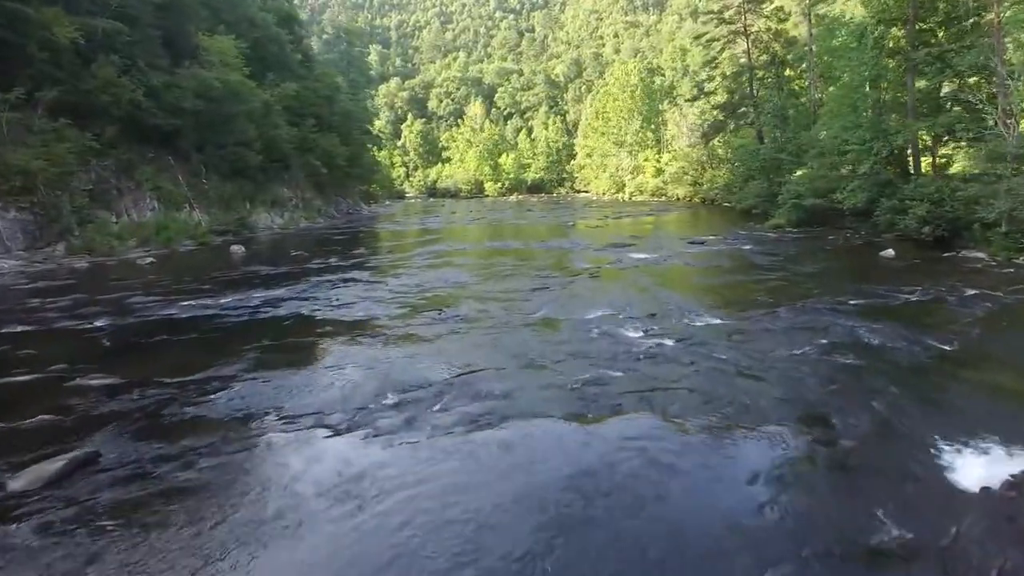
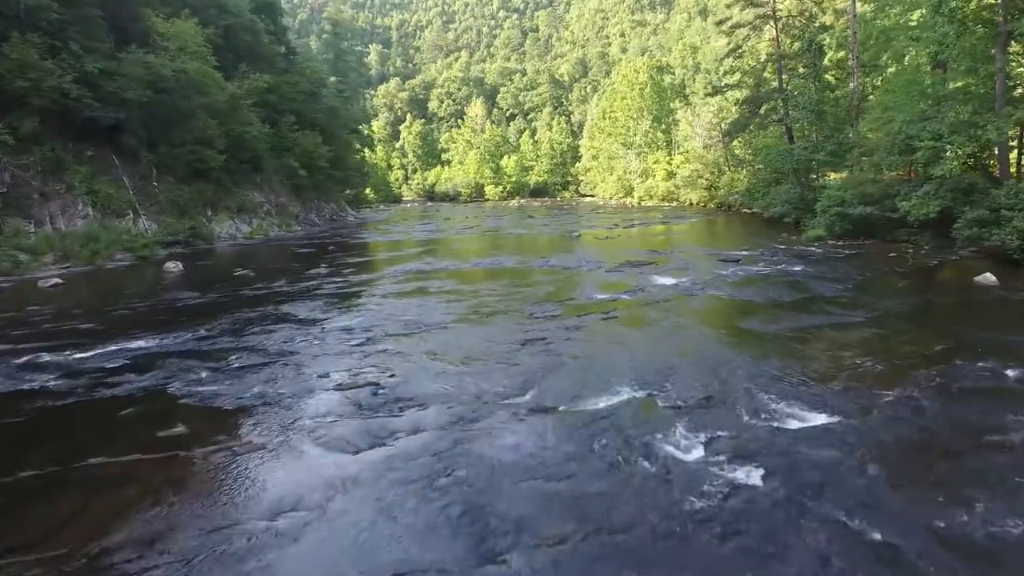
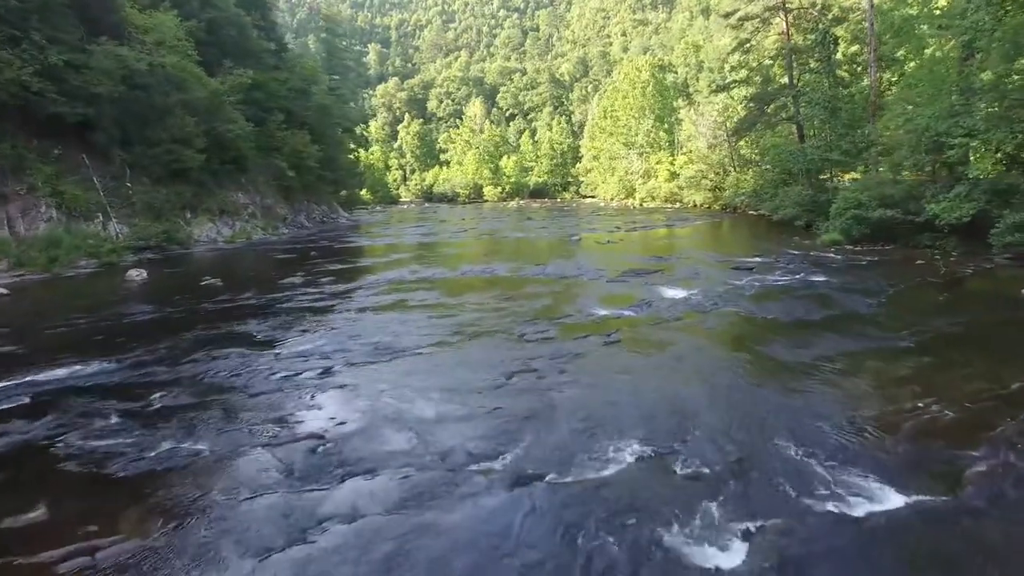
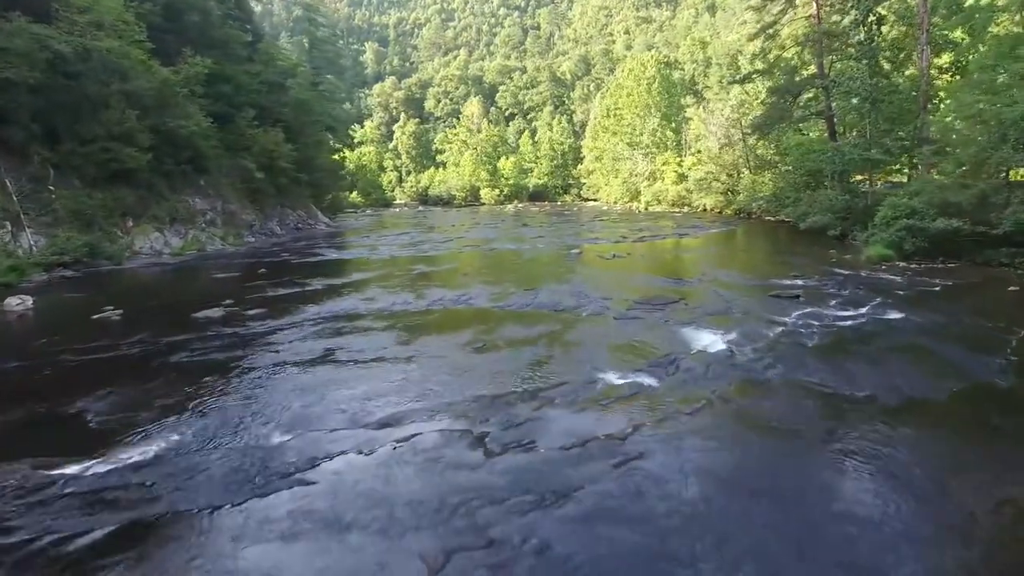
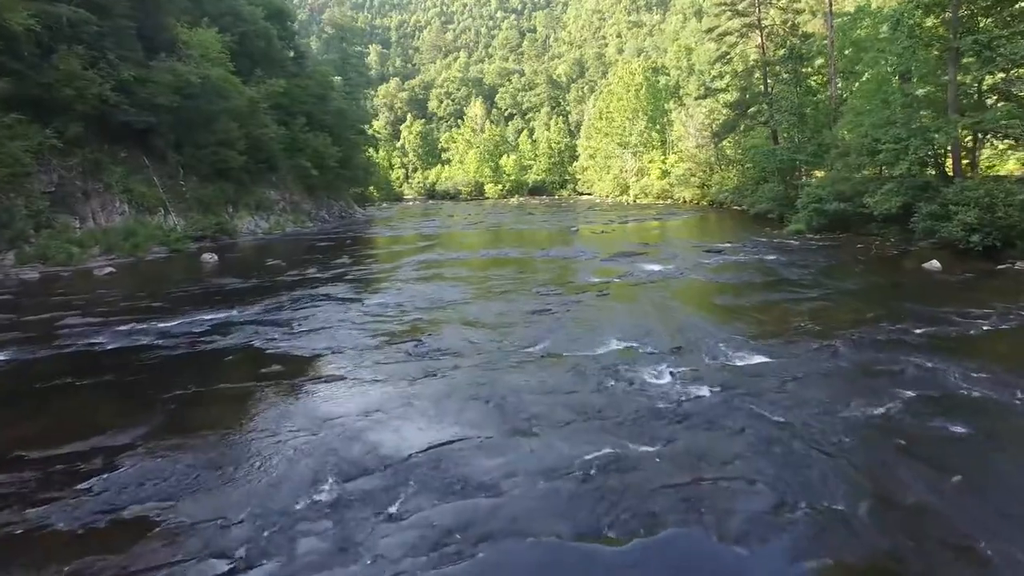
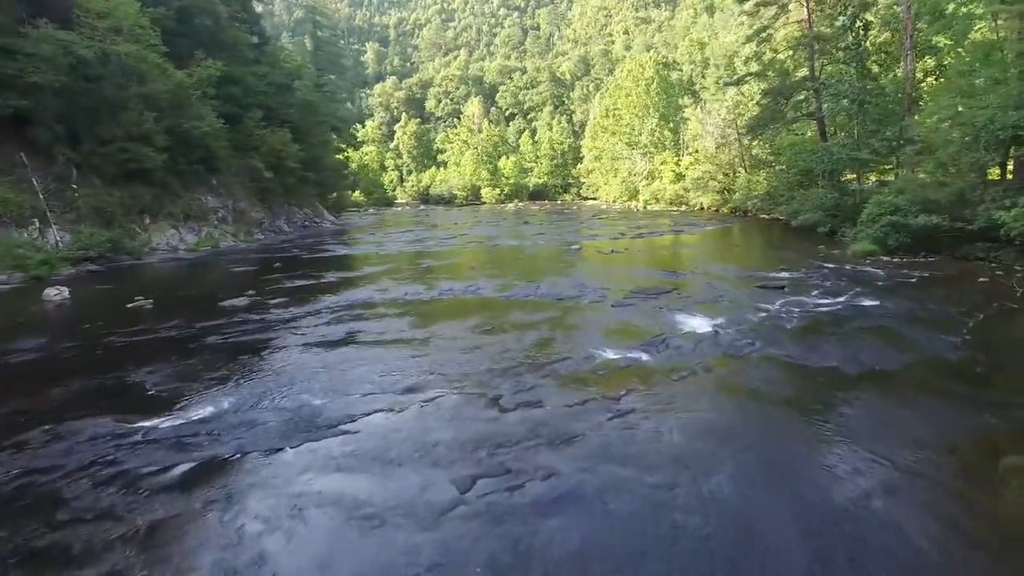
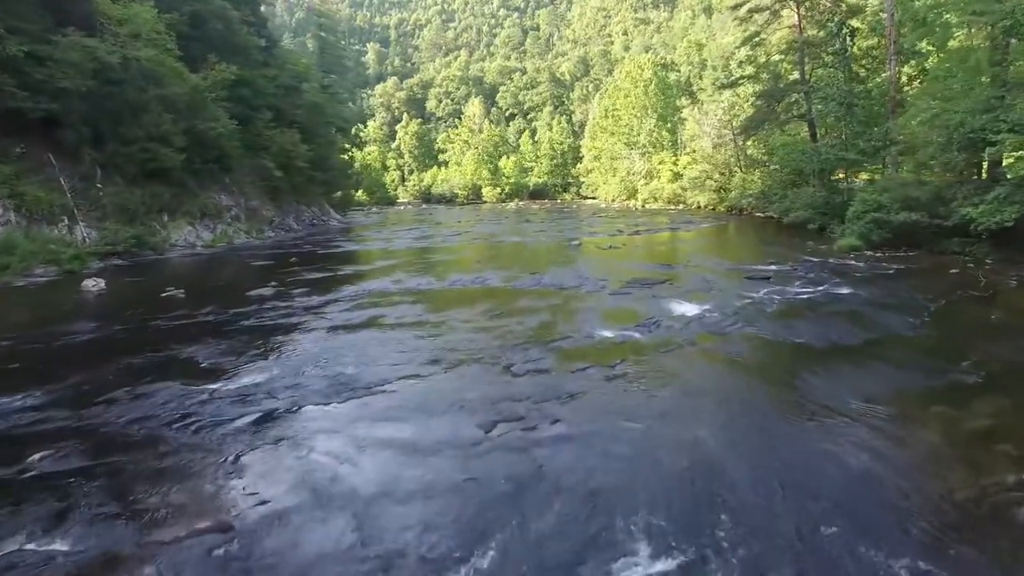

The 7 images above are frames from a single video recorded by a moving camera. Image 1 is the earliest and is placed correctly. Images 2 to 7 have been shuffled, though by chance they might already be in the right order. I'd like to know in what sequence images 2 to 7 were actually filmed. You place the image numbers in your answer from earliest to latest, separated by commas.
5, 2, 3, 7, 6, 4
